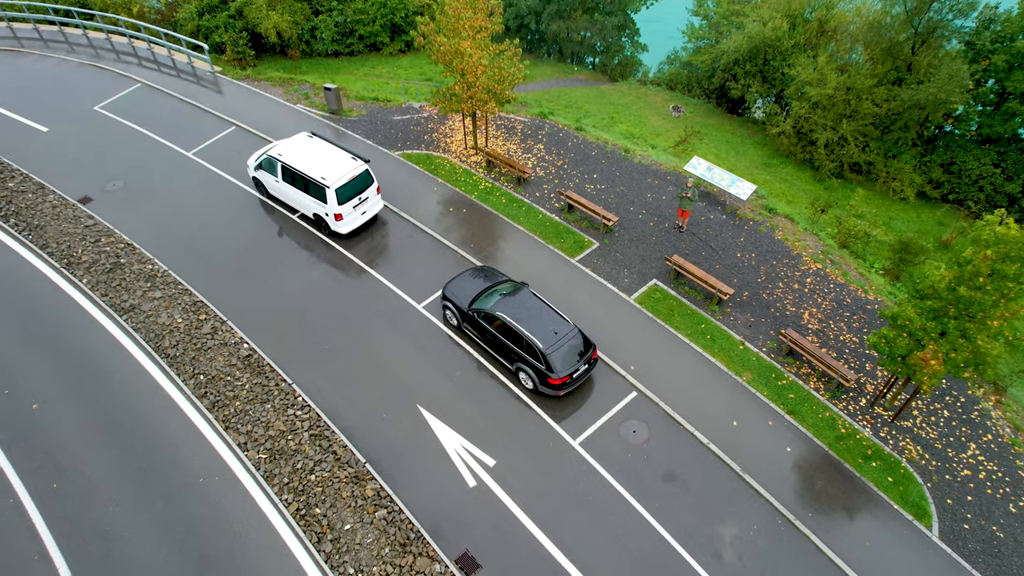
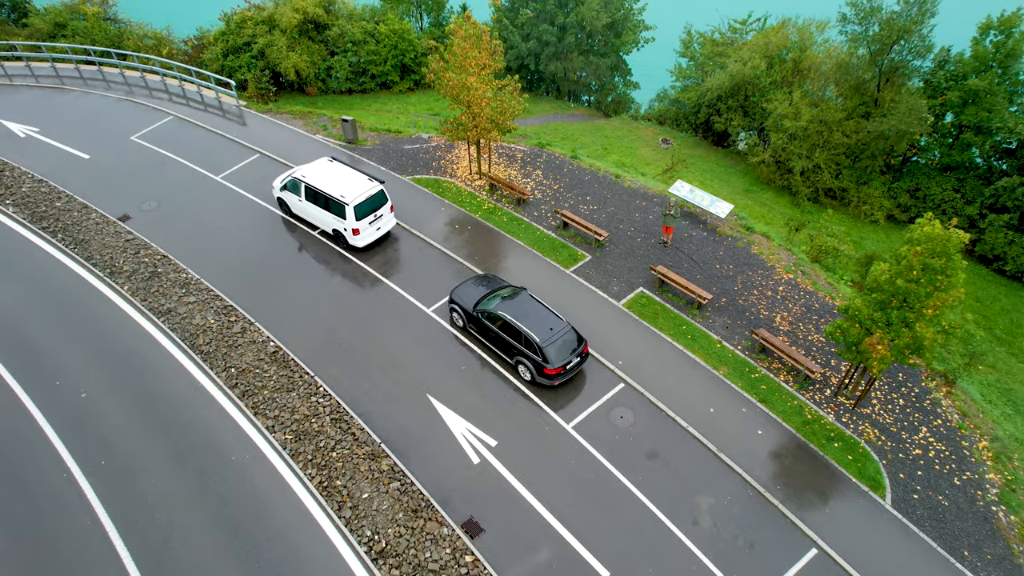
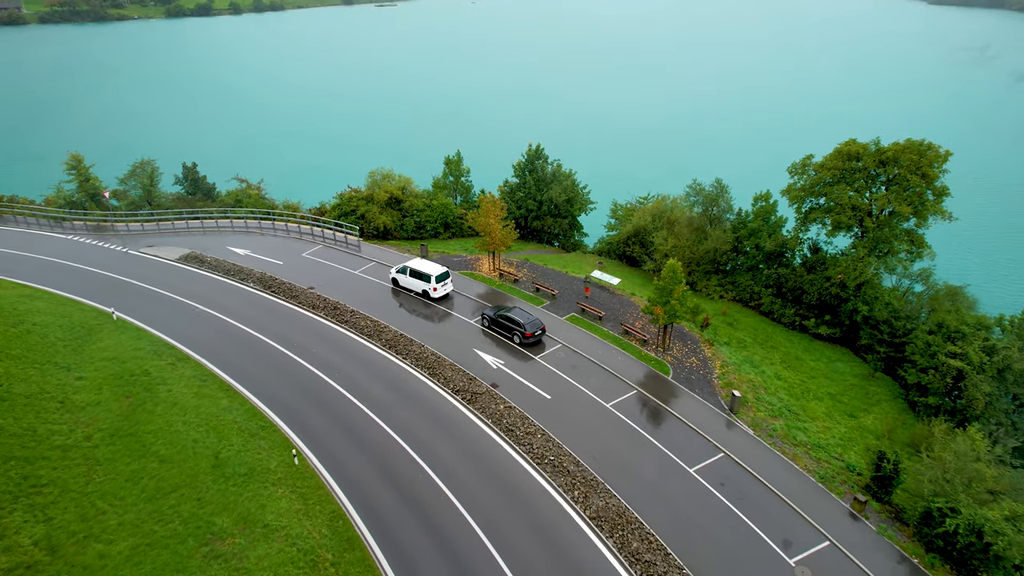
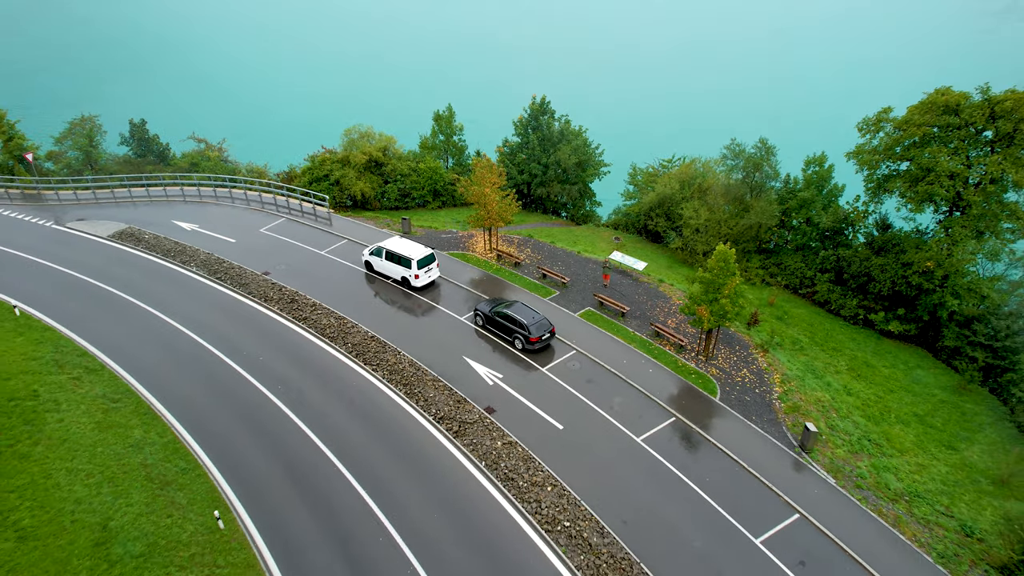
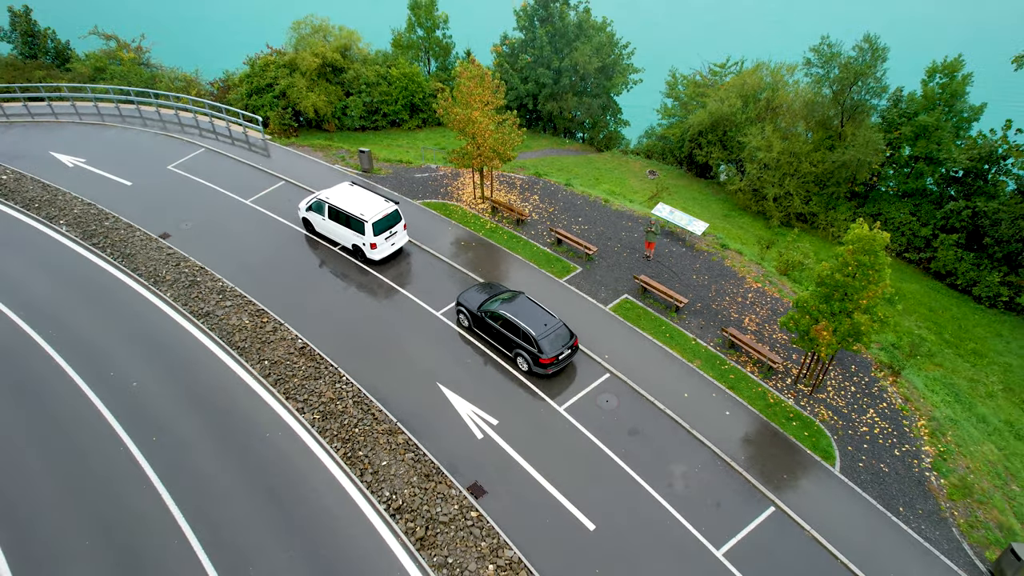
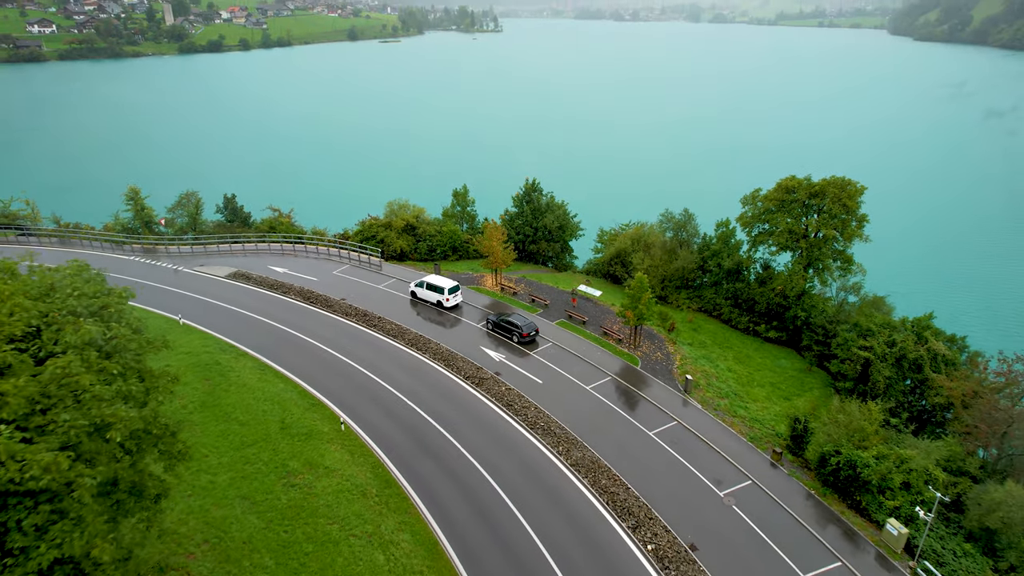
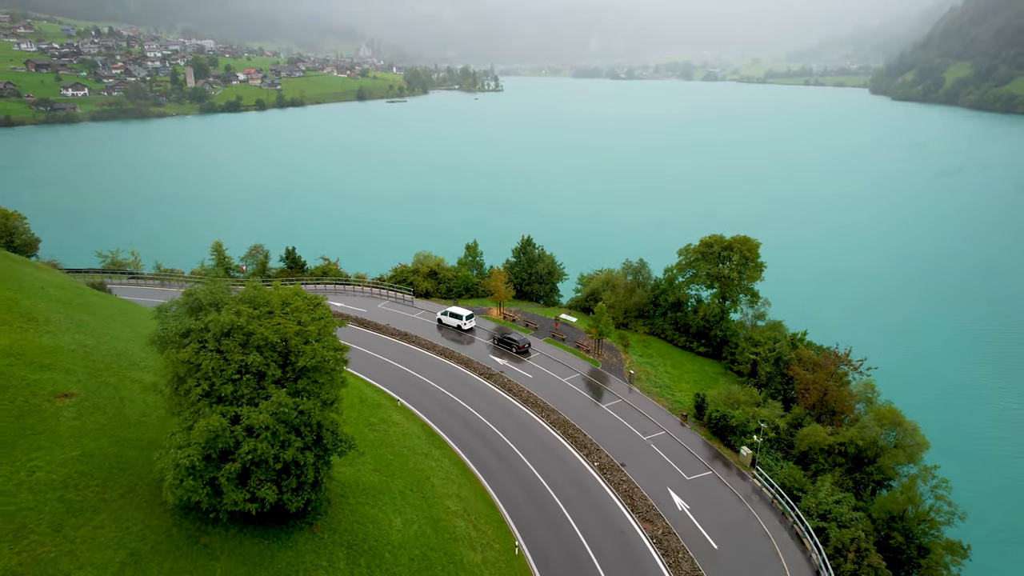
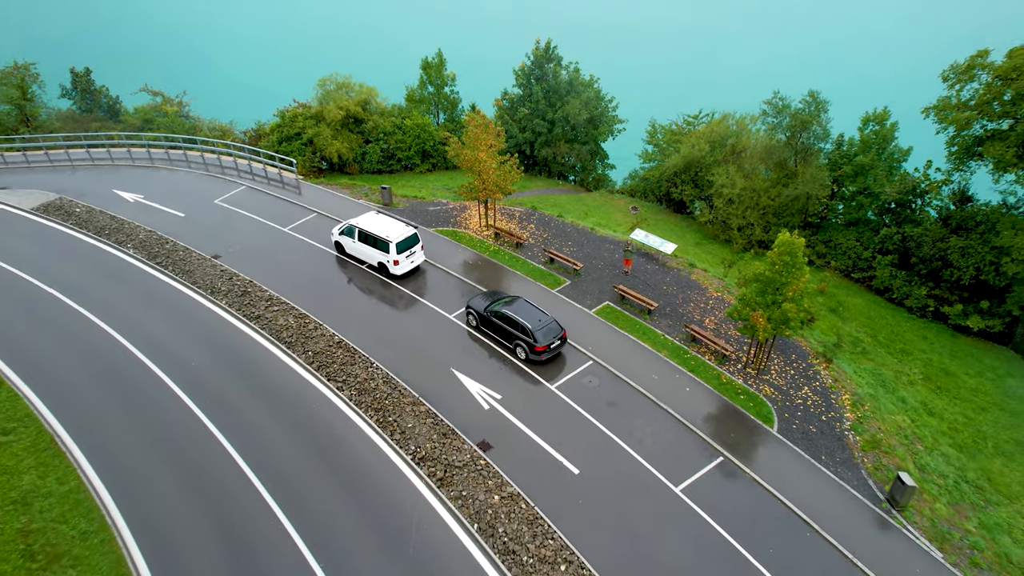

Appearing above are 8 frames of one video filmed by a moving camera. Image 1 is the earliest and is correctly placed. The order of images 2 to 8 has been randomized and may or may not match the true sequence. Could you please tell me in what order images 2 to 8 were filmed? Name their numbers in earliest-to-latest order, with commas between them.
2, 5, 8, 4, 3, 6, 7
